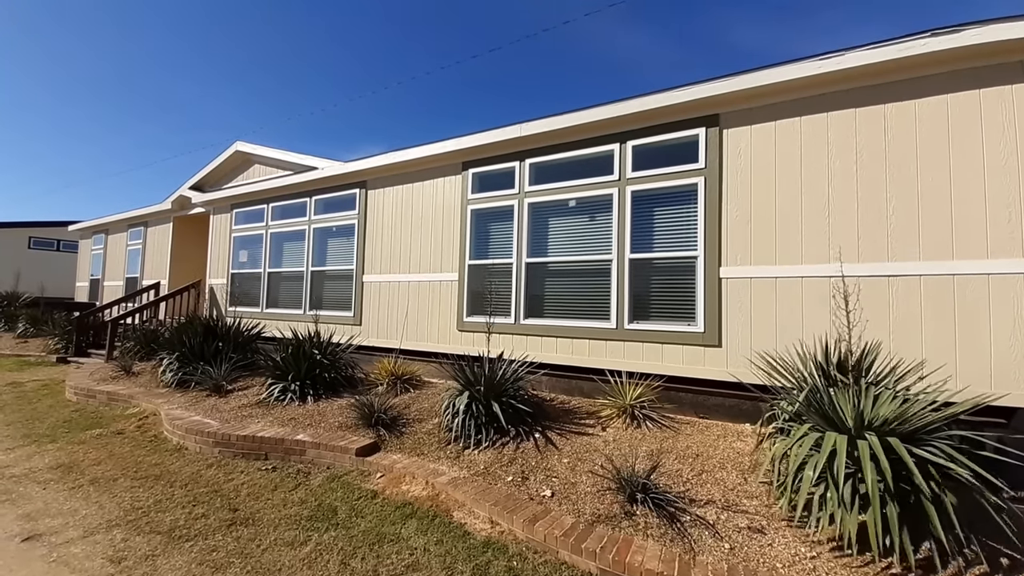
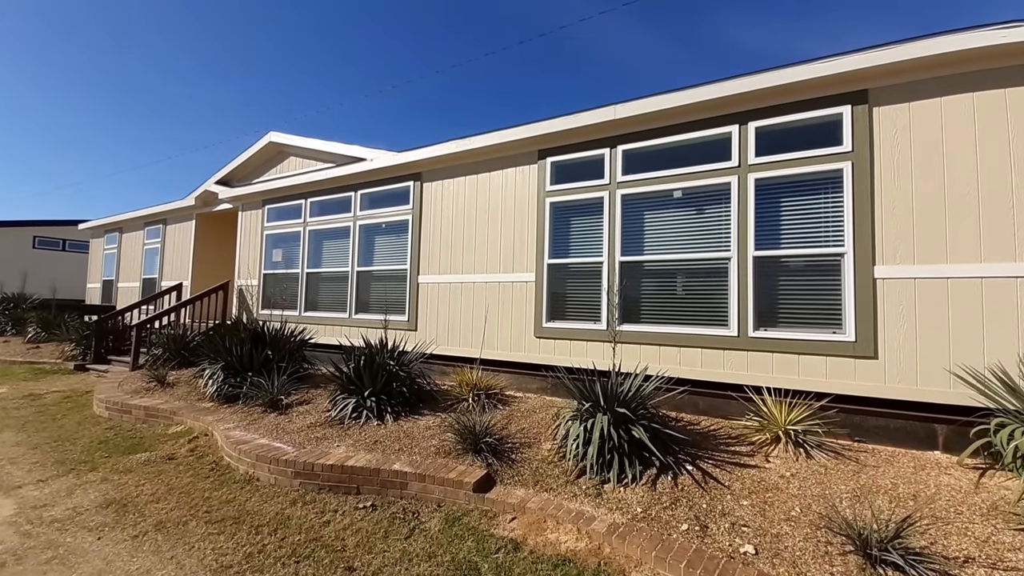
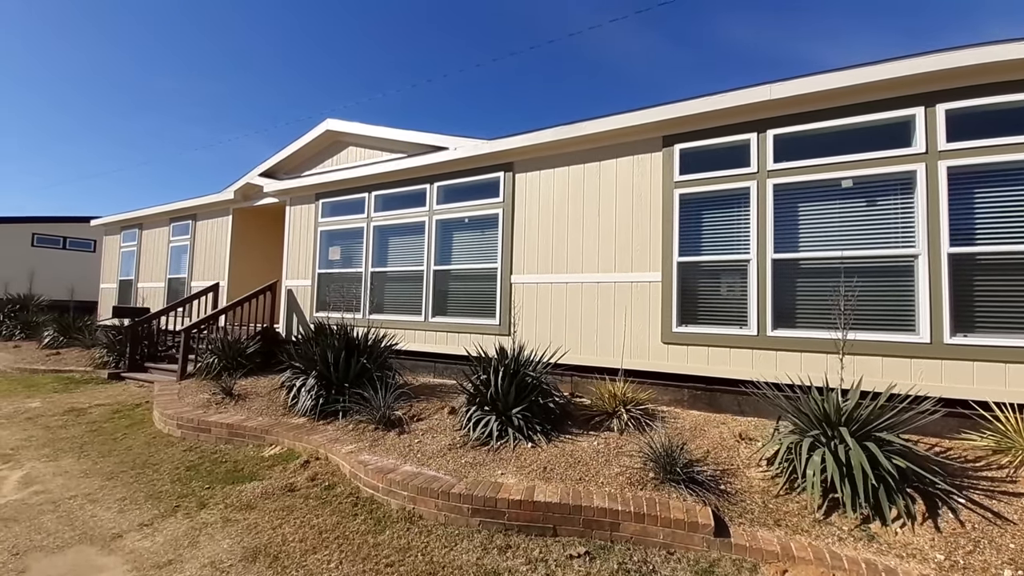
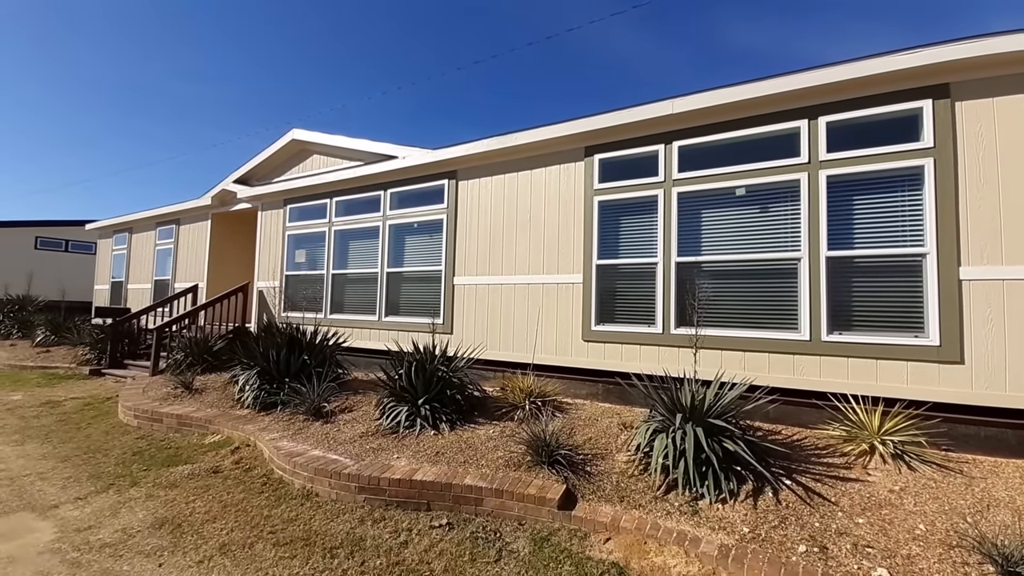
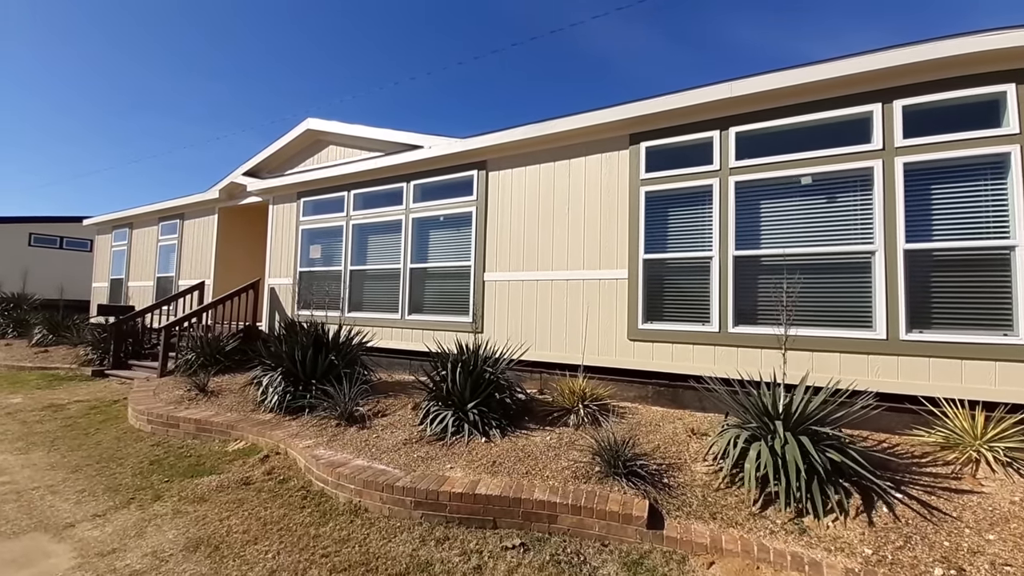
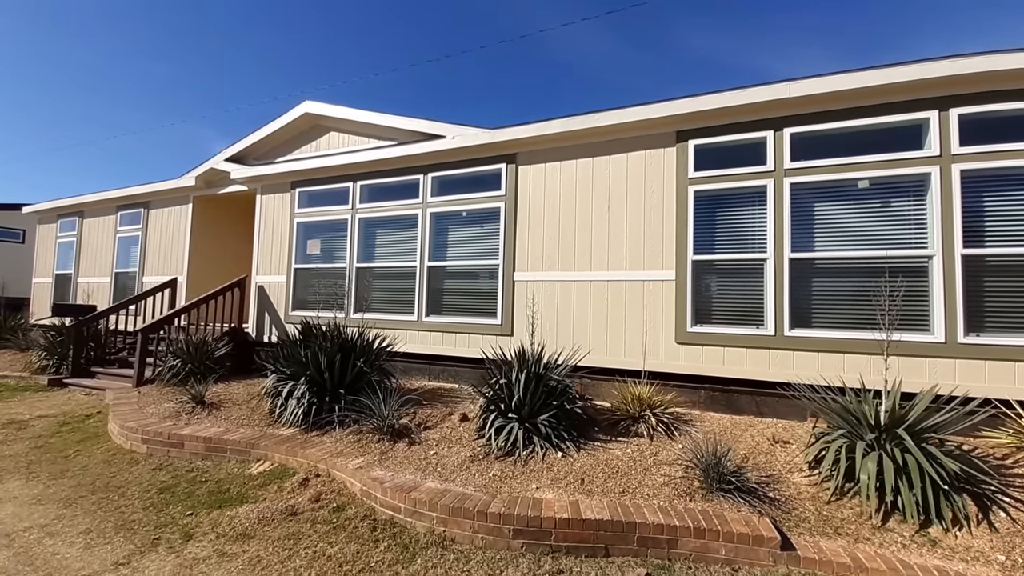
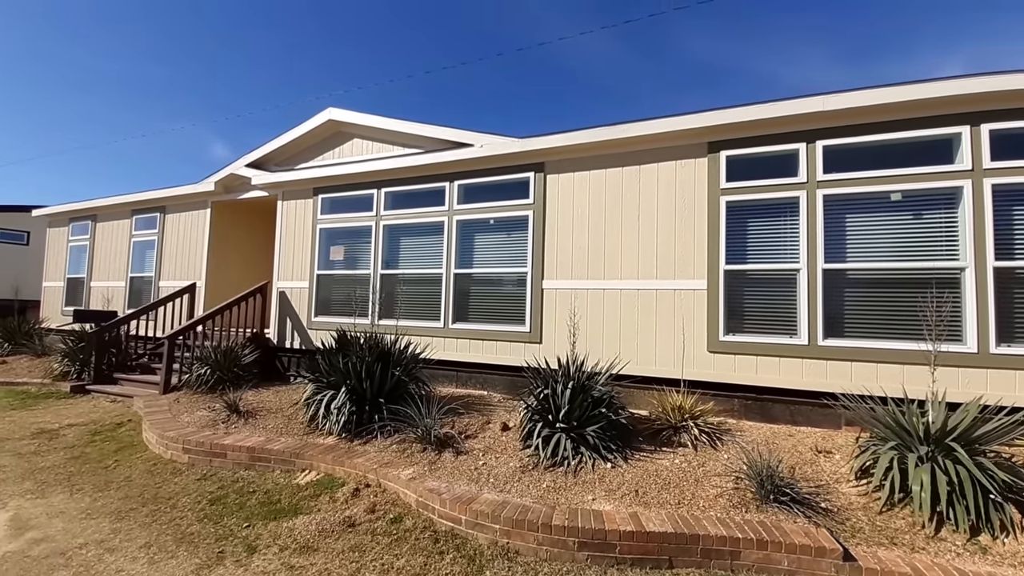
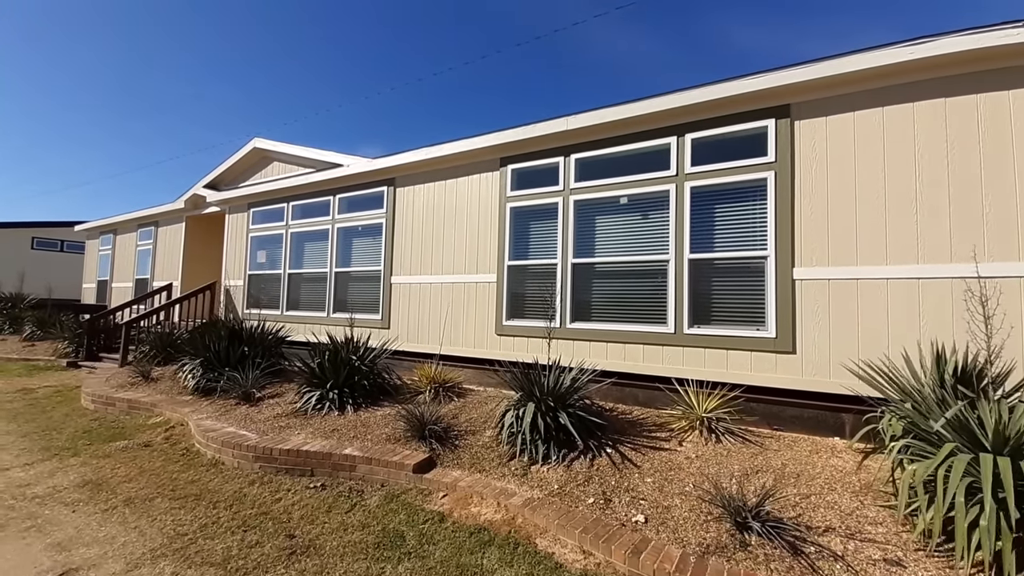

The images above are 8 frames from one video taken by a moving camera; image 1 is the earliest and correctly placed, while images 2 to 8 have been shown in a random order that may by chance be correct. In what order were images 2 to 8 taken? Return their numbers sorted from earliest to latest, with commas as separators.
8, 2, 4, 5, 3, 6, 7
